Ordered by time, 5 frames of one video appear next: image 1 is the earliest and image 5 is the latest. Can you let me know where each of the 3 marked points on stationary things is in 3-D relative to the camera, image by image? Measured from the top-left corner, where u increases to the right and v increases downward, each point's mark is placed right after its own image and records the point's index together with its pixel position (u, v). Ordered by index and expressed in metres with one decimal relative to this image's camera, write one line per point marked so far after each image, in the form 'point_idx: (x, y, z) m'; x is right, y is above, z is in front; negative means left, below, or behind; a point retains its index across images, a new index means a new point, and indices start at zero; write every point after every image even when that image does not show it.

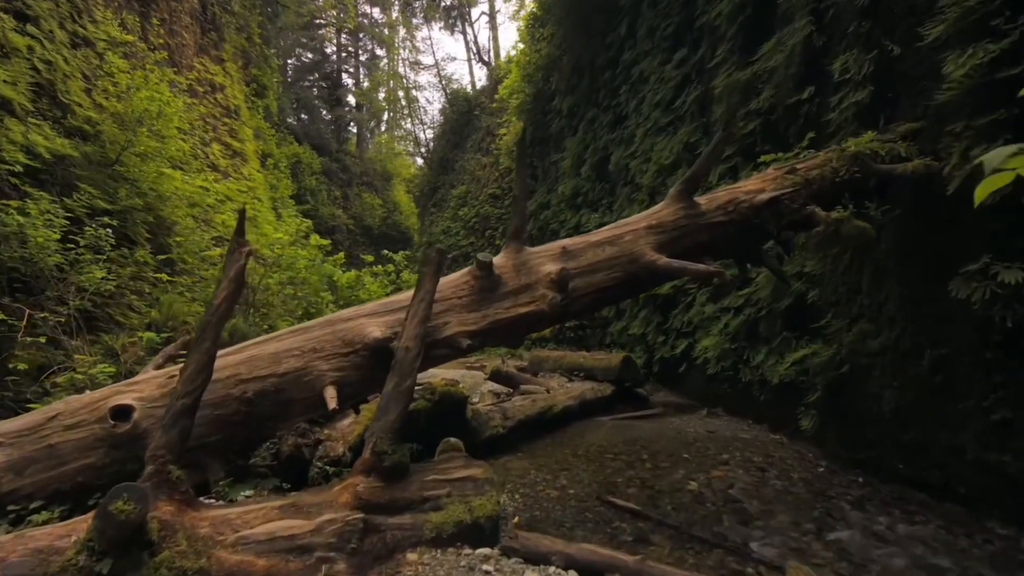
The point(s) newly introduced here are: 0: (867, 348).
0: (+2.9, -0.5, +4.1) m
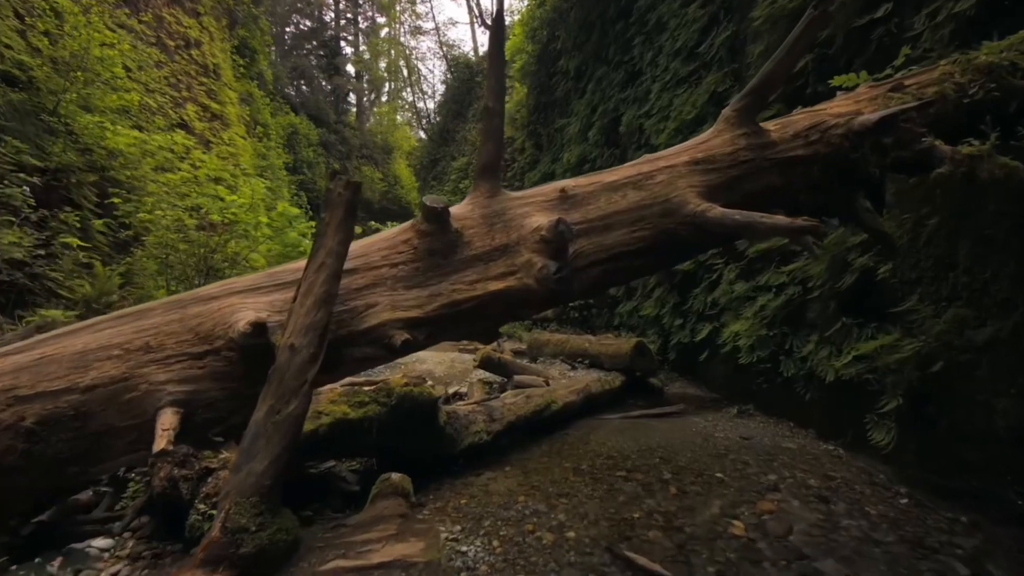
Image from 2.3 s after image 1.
0: (+2.7, -0.3, +3.0) m
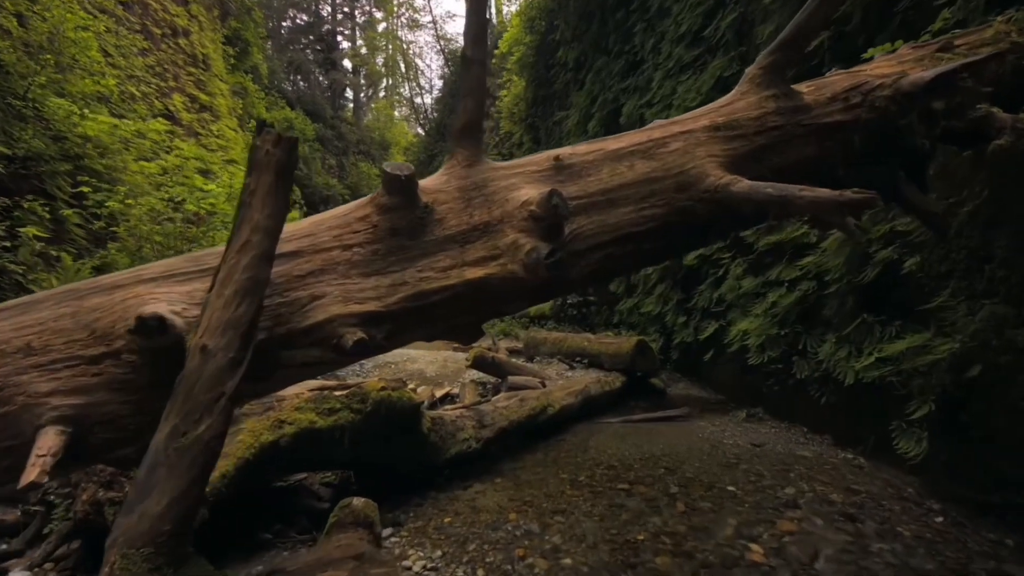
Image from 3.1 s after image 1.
0: (+2.7, -0.3, +2.7) m
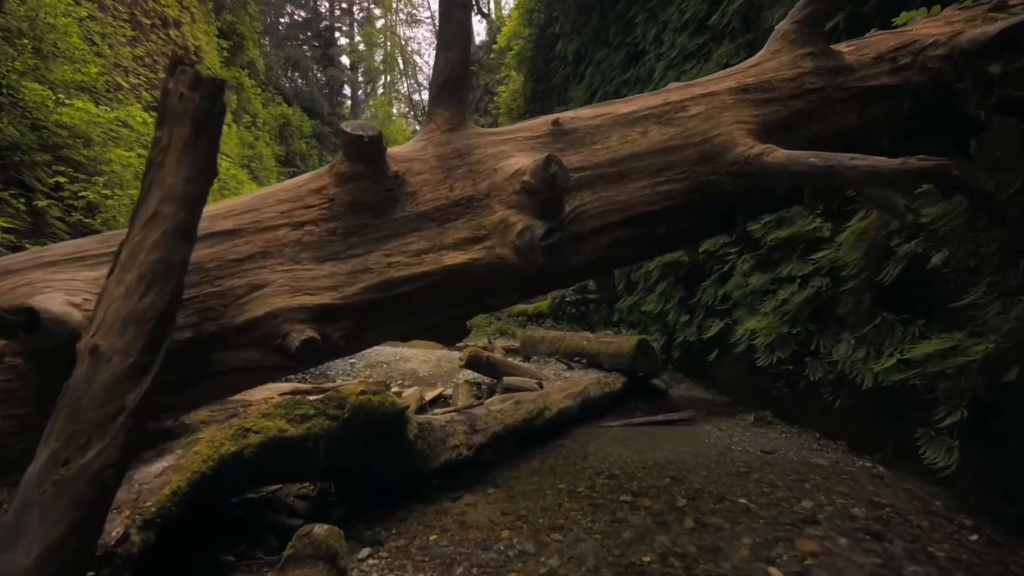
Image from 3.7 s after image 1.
0: (+2.7, -0.3, +2.5) m
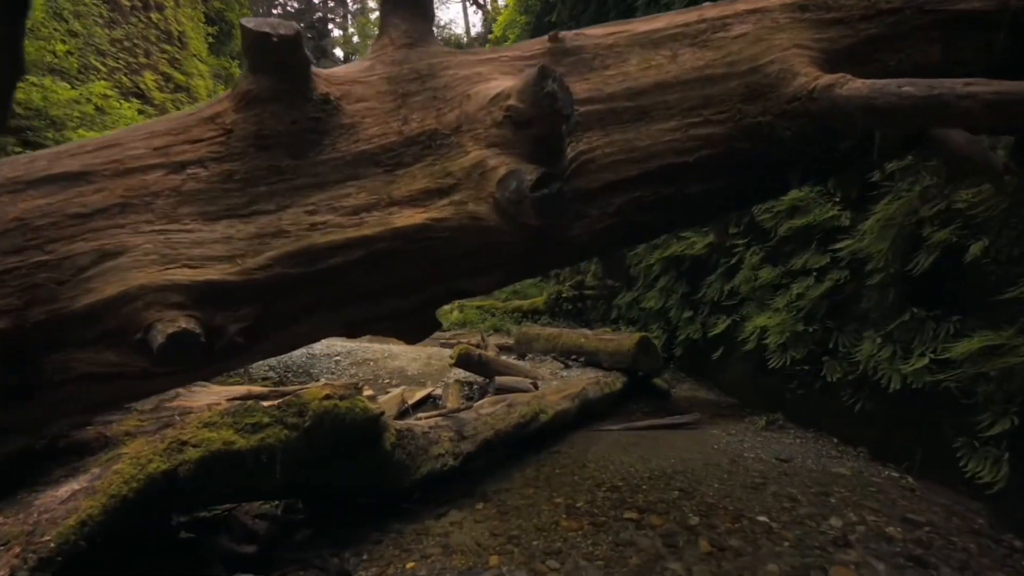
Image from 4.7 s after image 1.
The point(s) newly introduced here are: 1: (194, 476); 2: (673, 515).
0: (+2.6, -0.2, +2.1) m
1: (-1.2, -0.7, +1.9) m
2: (+0.8, -1.2, +2.6) m
